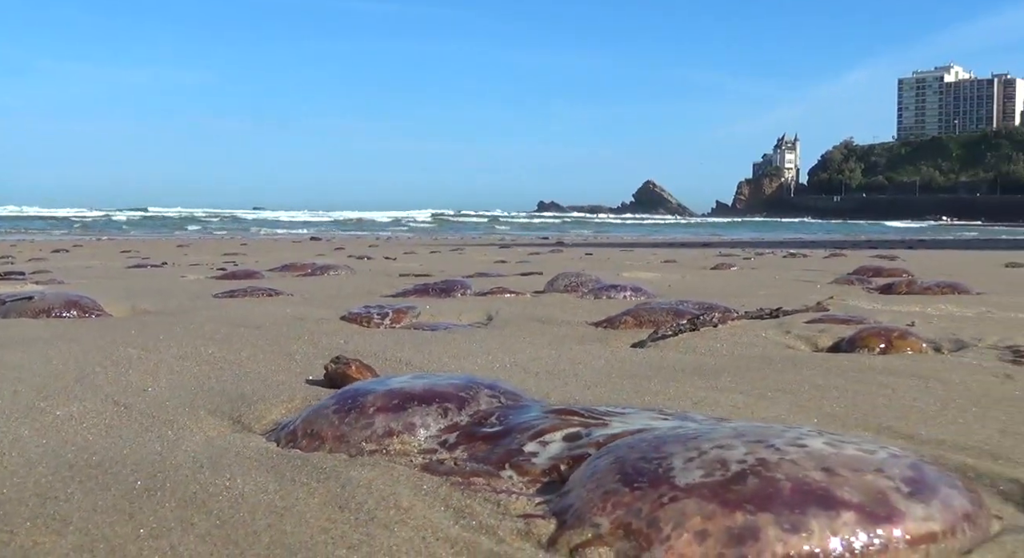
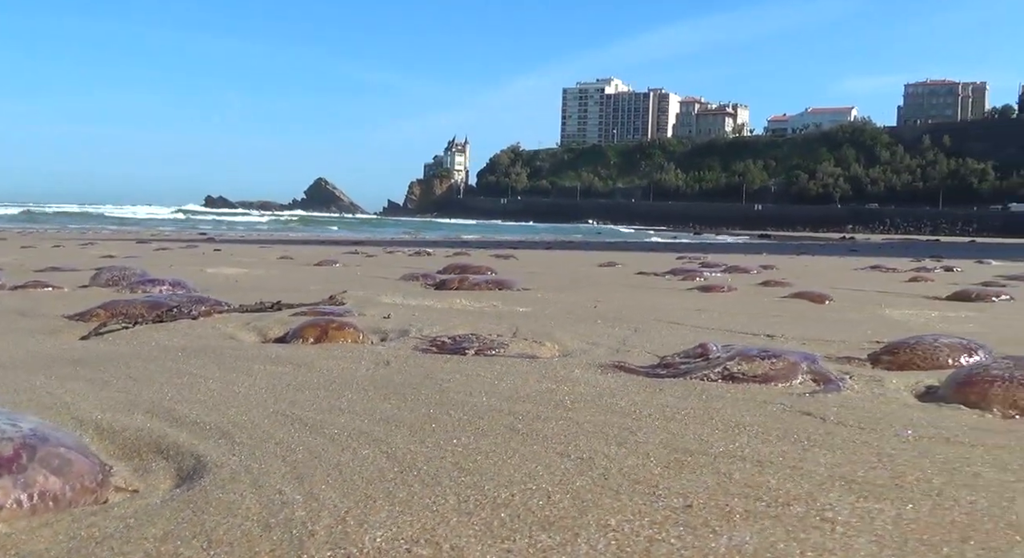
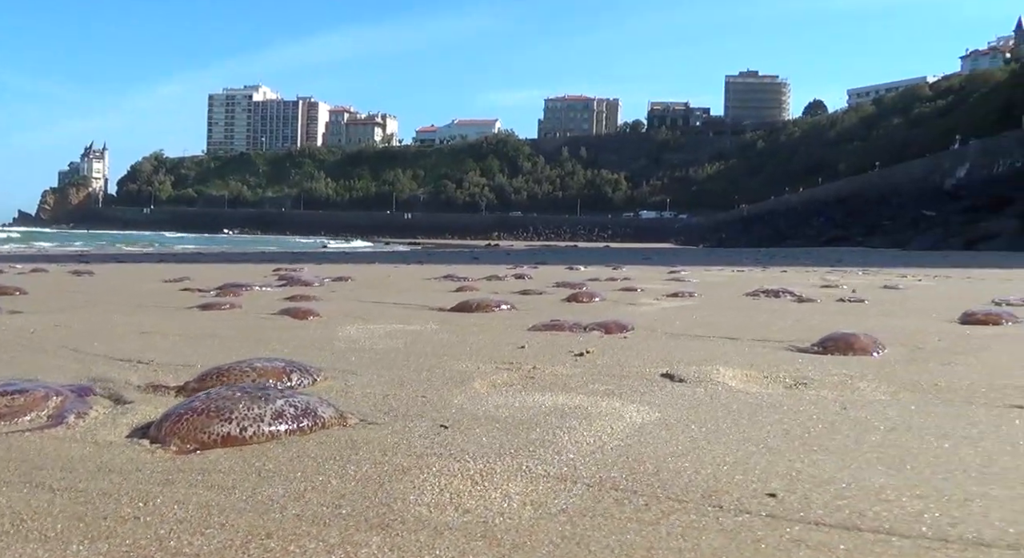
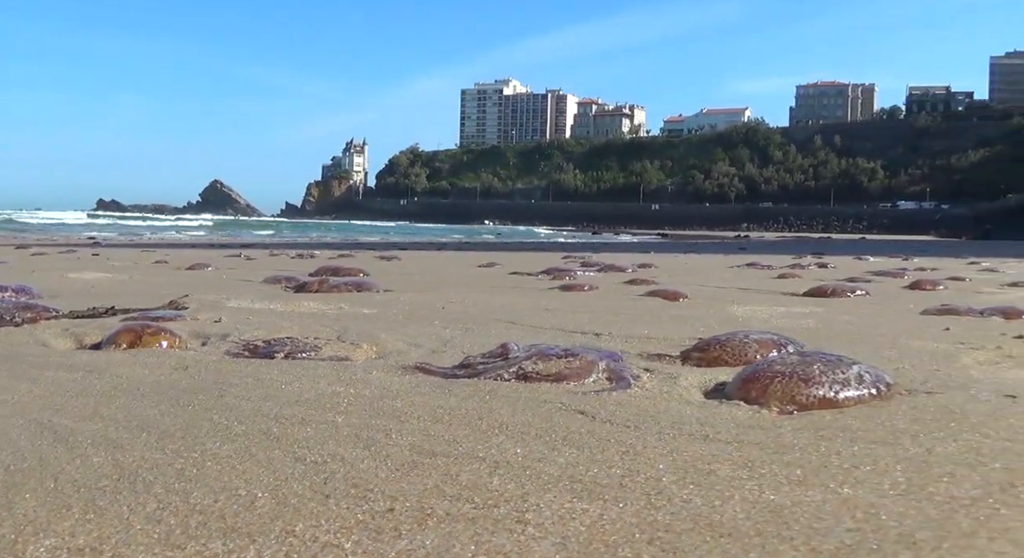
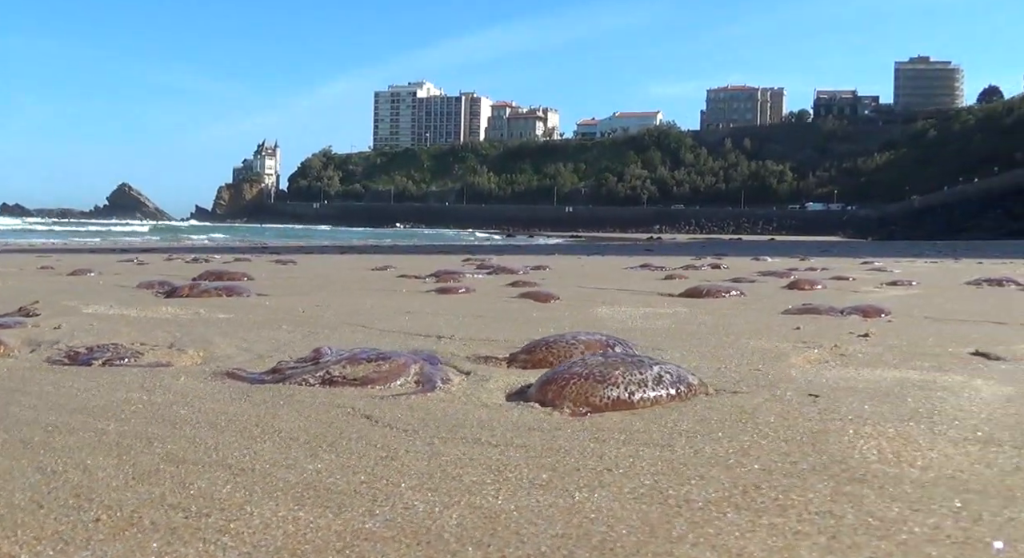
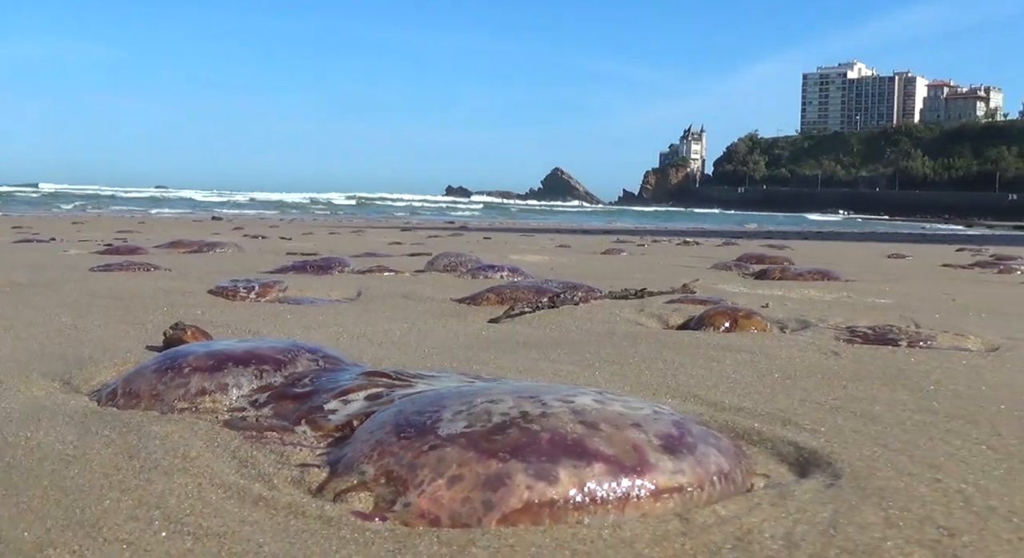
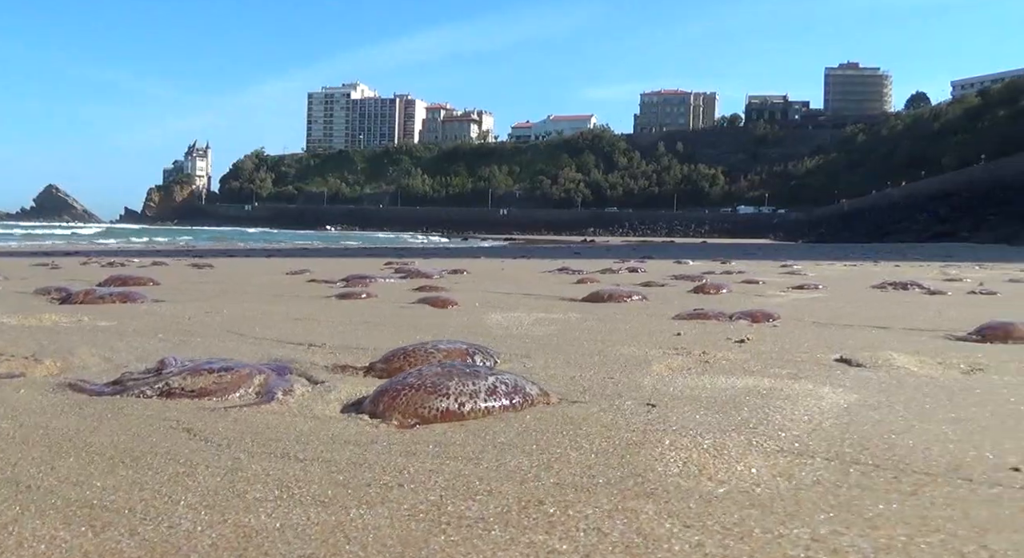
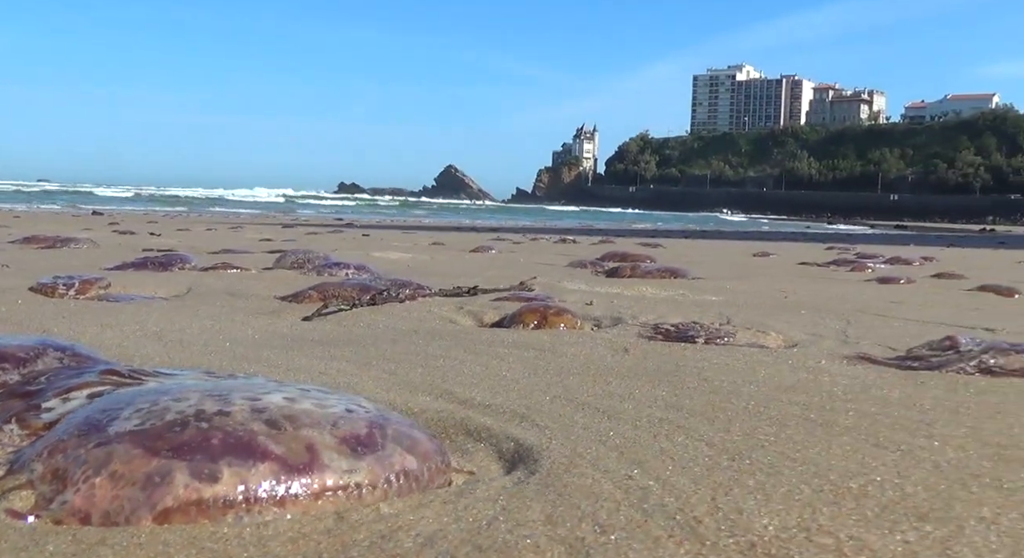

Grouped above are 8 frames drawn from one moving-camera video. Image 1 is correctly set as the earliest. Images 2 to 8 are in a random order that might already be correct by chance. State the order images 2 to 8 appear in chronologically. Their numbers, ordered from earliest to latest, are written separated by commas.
6, 8, 2, 4, 5, 7, 3
